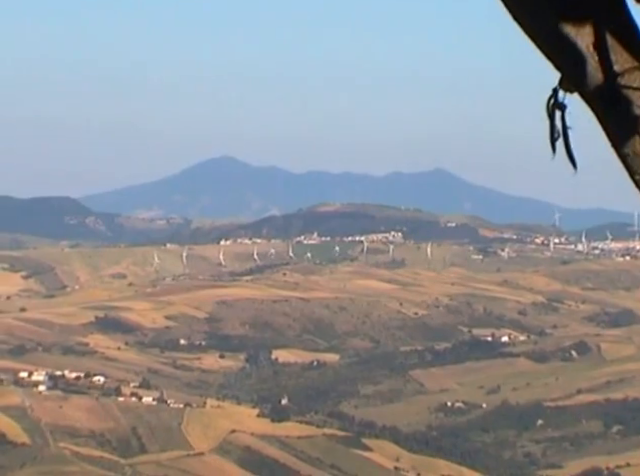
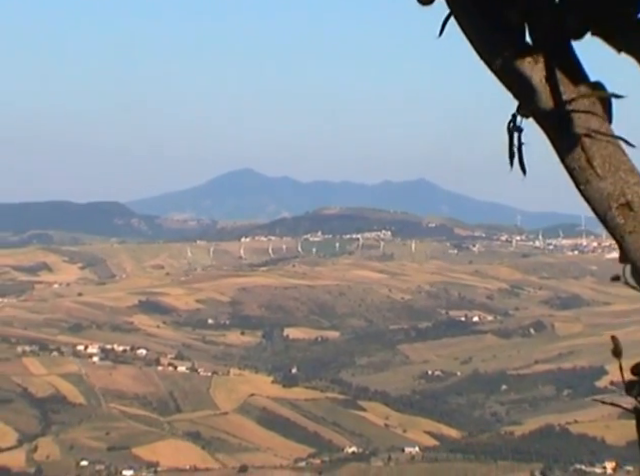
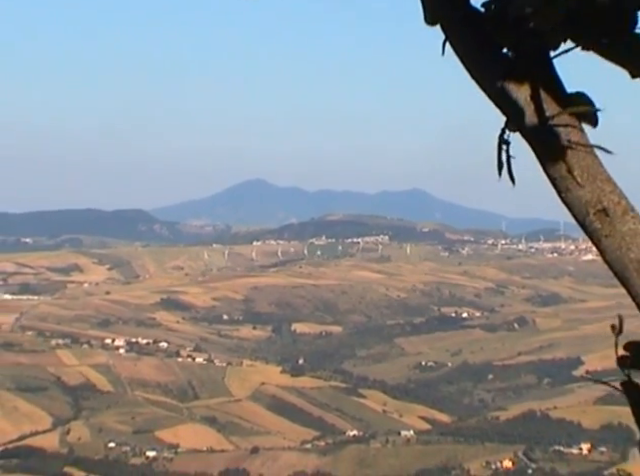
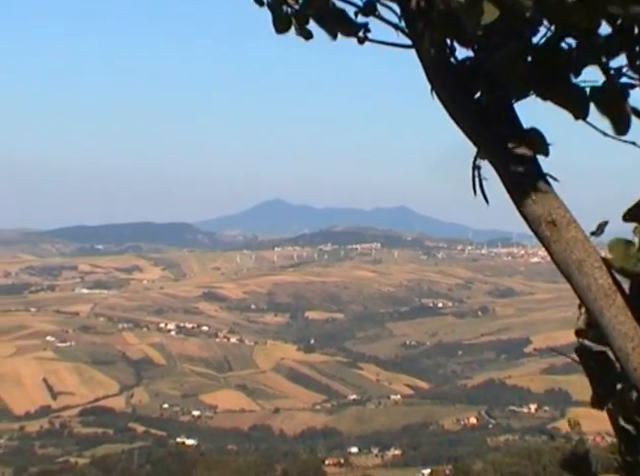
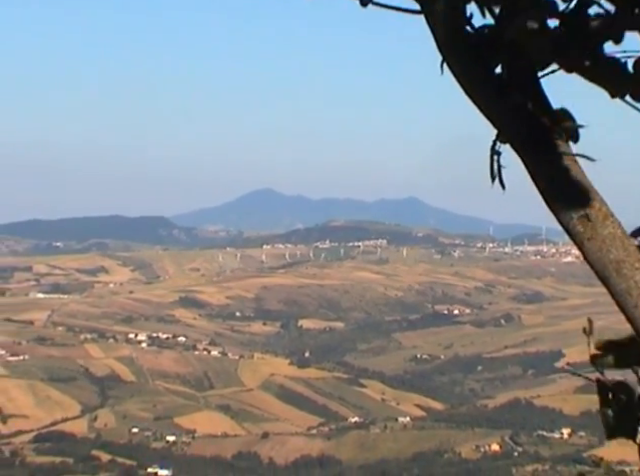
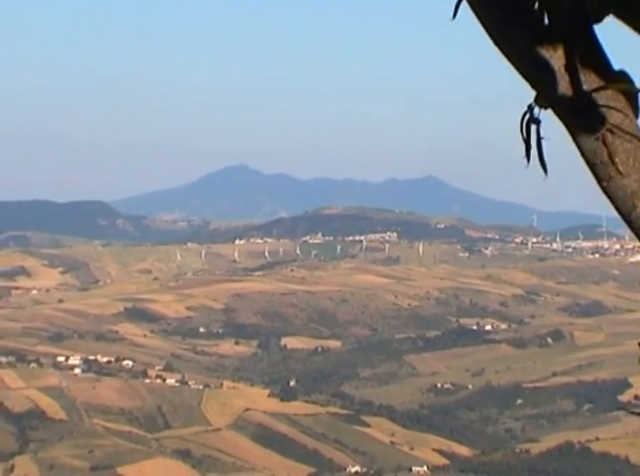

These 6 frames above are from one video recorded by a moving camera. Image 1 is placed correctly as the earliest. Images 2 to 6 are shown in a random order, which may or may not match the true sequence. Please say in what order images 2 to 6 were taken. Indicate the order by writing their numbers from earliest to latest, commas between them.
6, 2, 3, 5, 4
